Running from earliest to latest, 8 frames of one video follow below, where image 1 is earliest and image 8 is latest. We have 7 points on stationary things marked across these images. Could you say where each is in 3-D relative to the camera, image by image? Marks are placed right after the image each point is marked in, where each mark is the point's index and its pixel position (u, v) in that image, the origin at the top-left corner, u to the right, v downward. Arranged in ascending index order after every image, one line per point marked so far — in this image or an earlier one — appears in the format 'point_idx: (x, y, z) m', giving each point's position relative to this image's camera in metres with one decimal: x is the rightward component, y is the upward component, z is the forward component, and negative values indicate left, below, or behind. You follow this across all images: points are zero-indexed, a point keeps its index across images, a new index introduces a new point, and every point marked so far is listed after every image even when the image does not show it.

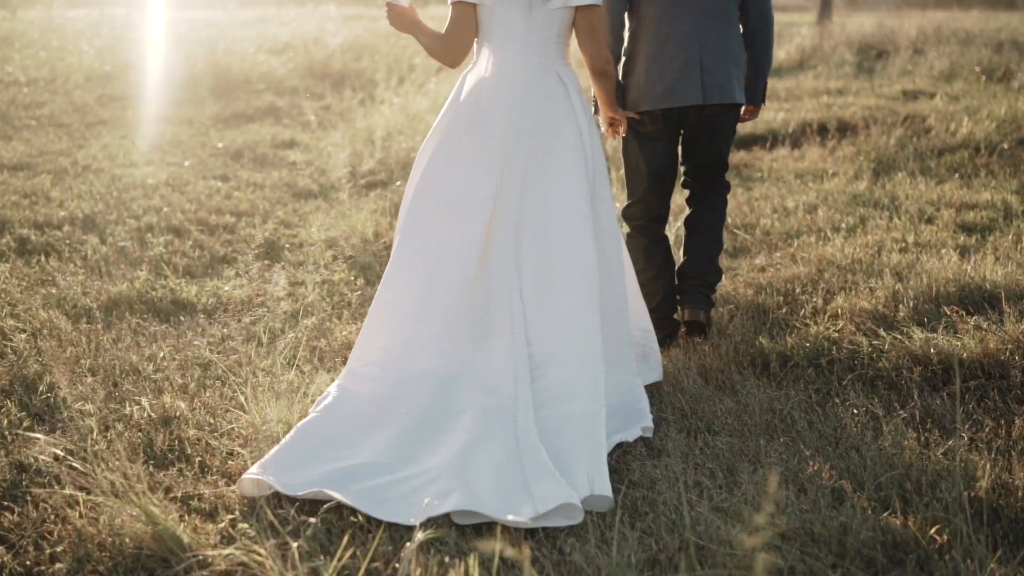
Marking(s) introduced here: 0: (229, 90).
0: (-3.0, +2.1, +16.9) m
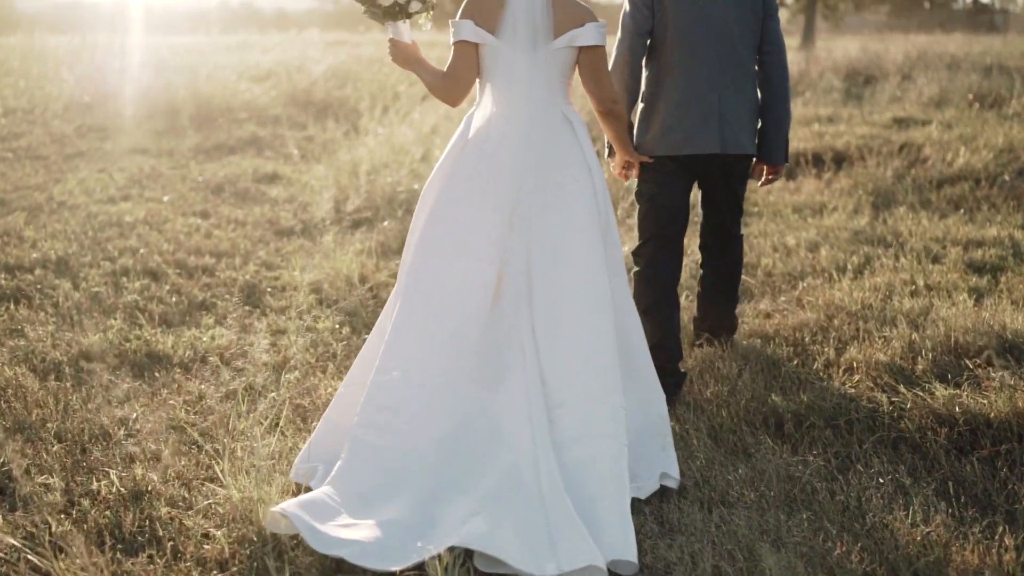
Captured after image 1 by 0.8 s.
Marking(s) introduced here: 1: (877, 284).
0: (-3.2, +1.8, +16.7) m
1: (+1.3, 0.0, +5.6) m
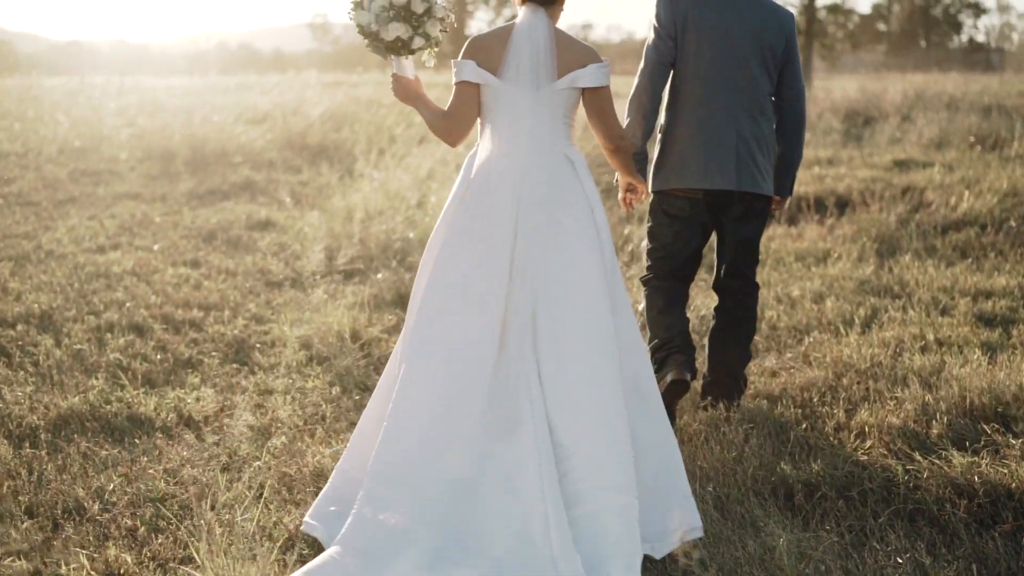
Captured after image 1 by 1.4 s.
0: (-3.2, +1.3, +16.5) m
1: (+1.3, -0.2, +5.4) m
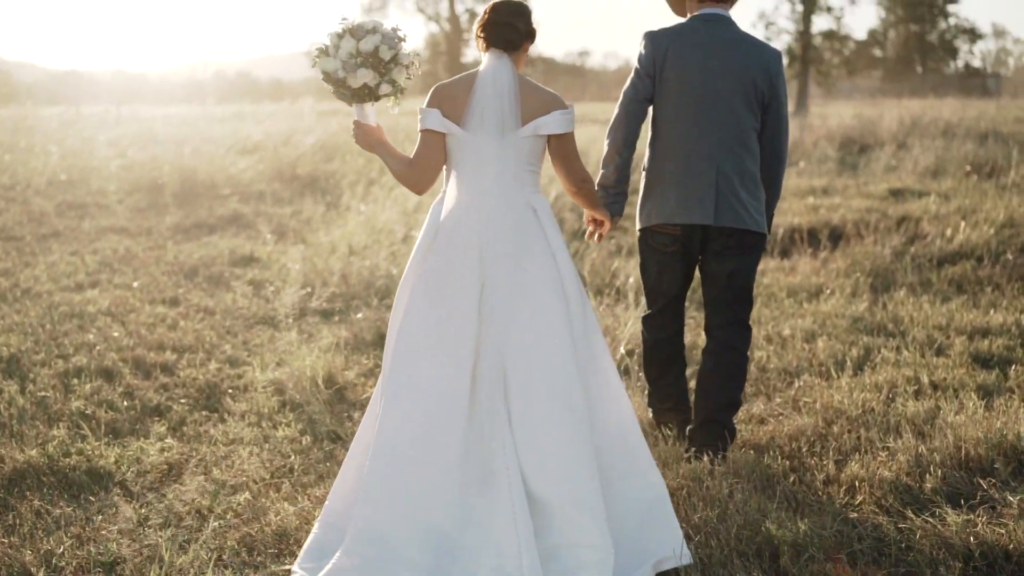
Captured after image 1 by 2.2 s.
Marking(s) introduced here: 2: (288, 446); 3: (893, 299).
0: (-3.3, +1.0, +16.3) m
1: (+1.2, -0.3, +5.2) m
2: (-0.7, -0.5, +4.8) m
3: (+1.8, -0.1, +7.5) m
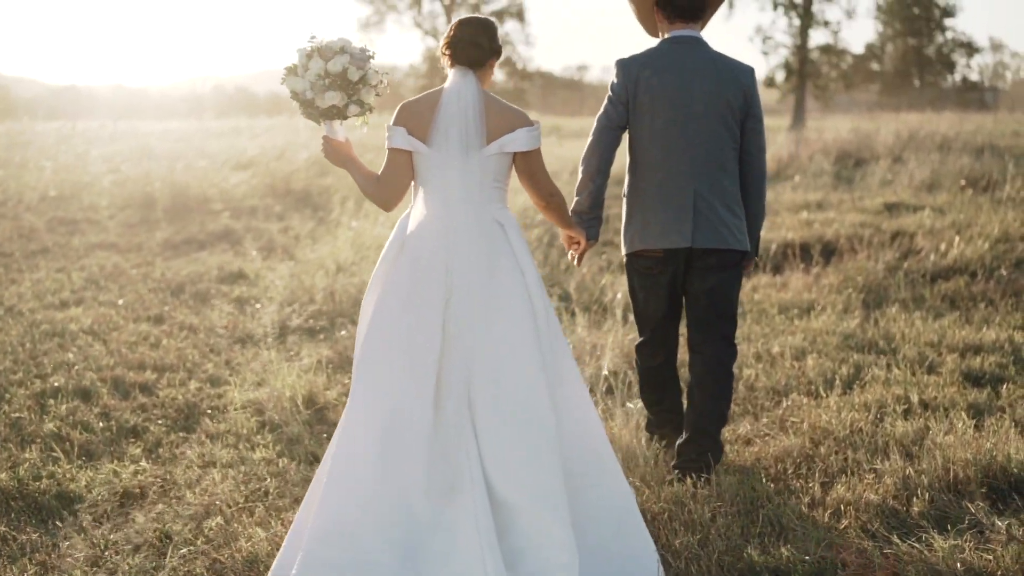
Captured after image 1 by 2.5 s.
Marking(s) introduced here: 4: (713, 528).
0: (-3.4, +0.8, +16.2) m
1: (+1.2, -0.4, +5.1) m
2: (-0.7, -0.5, +4.7) m
3: (+1.7, -0.1, +7.4) m
4: (+0.5, -0.6, +3.7) m
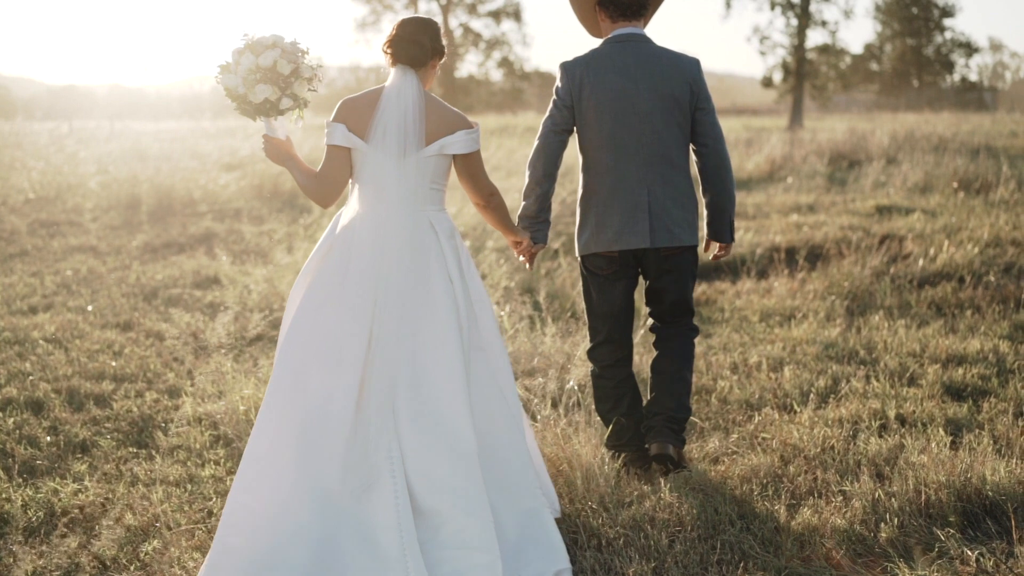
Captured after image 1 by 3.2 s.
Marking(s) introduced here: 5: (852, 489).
0: (-3.5, +0.8, +16.1) m
1: (+1.0, -0.4, +4.9) m
2: (-0.9, -0.6, +4.5) m
3: (+1.6, -0.2, +7.2) m
4: (+0.4, -0.6, +3.5) m
5: (+0.8, -0.5, +3.9) m
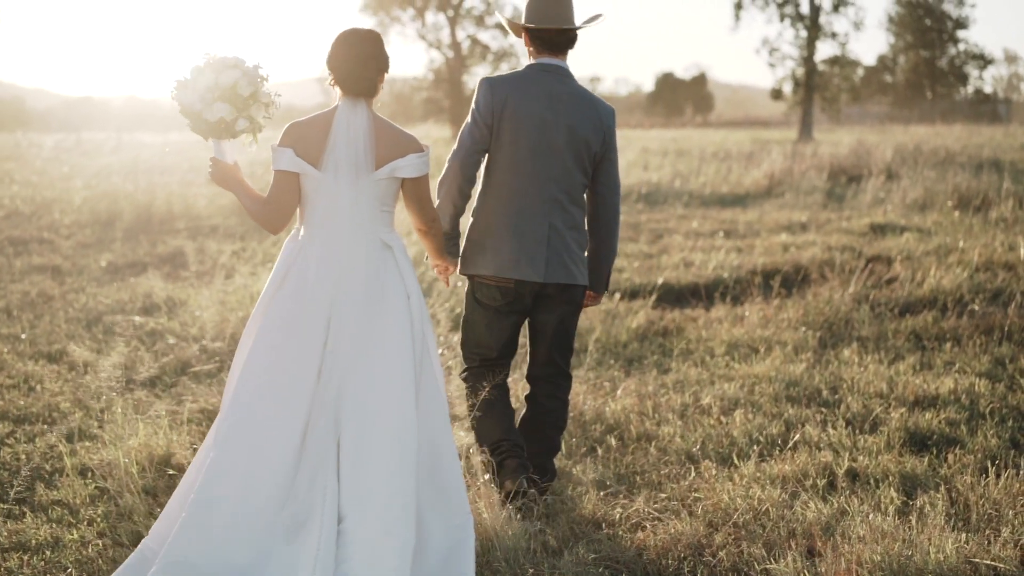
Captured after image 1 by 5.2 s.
0: (-3.7, +0.6, +15.6) m
1: (+0.8, -0.5, +4.4) m
2: (-1.1, -0.7, +4.0) m
3: (+1.4, -0.3, +6.7) m
4: (+0.1, -0.7, +3.1) m
5: (+0.6, -0.6, +3.4) m
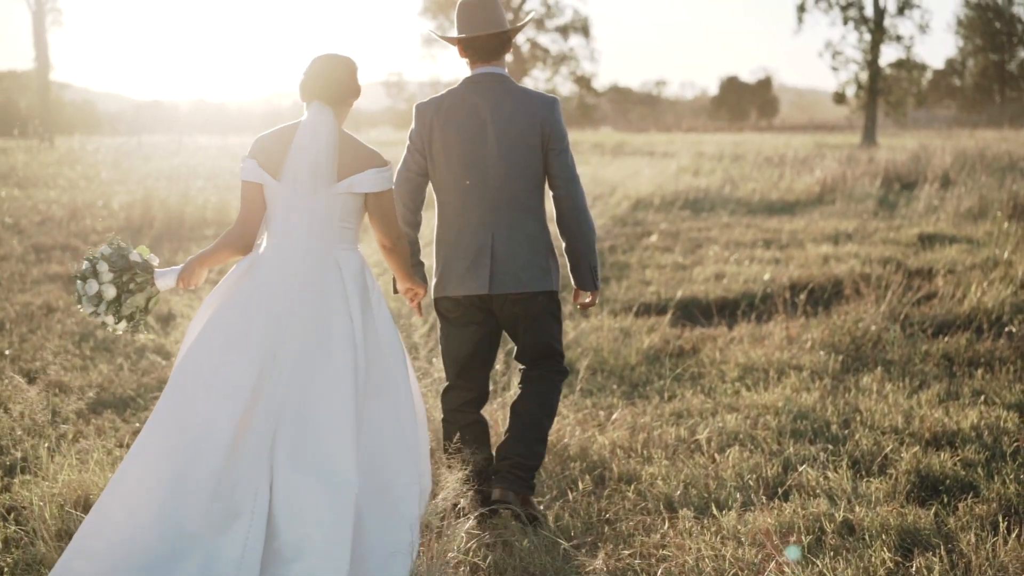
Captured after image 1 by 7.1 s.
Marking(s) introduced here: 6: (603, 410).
0: (-3.3, +0.5, +15.3) m
1: (+0.6, -0.6, +3.9) m
2: (-1.3, -0.7, +3.6) m
3: (+1.4, -0.4, +6.2) m
4: (-0.1, -0.8, +2.6) m
5: (+0.4, -0.7, +3.0) m
6: (+0.3, -0.5, +5.9) m
